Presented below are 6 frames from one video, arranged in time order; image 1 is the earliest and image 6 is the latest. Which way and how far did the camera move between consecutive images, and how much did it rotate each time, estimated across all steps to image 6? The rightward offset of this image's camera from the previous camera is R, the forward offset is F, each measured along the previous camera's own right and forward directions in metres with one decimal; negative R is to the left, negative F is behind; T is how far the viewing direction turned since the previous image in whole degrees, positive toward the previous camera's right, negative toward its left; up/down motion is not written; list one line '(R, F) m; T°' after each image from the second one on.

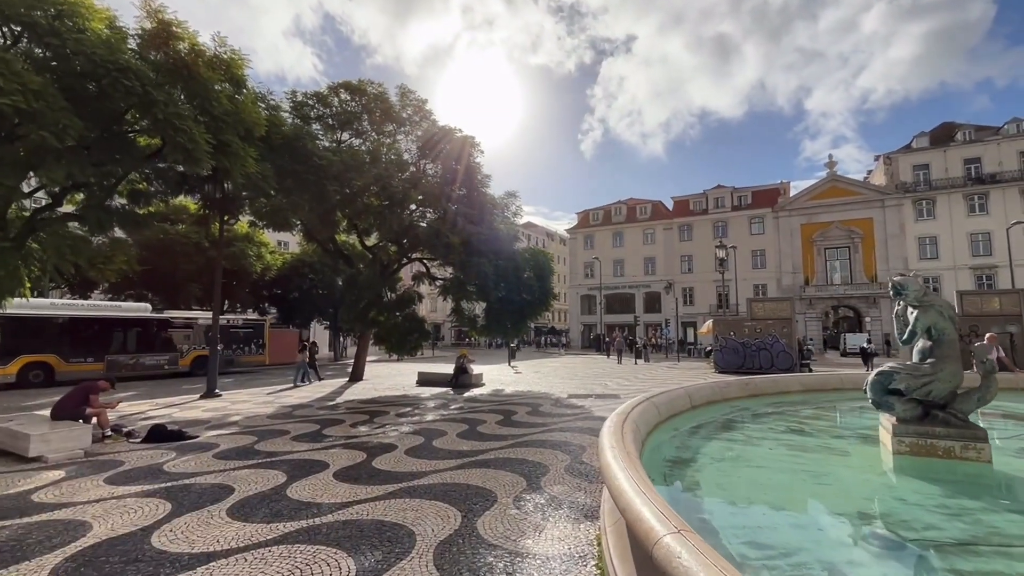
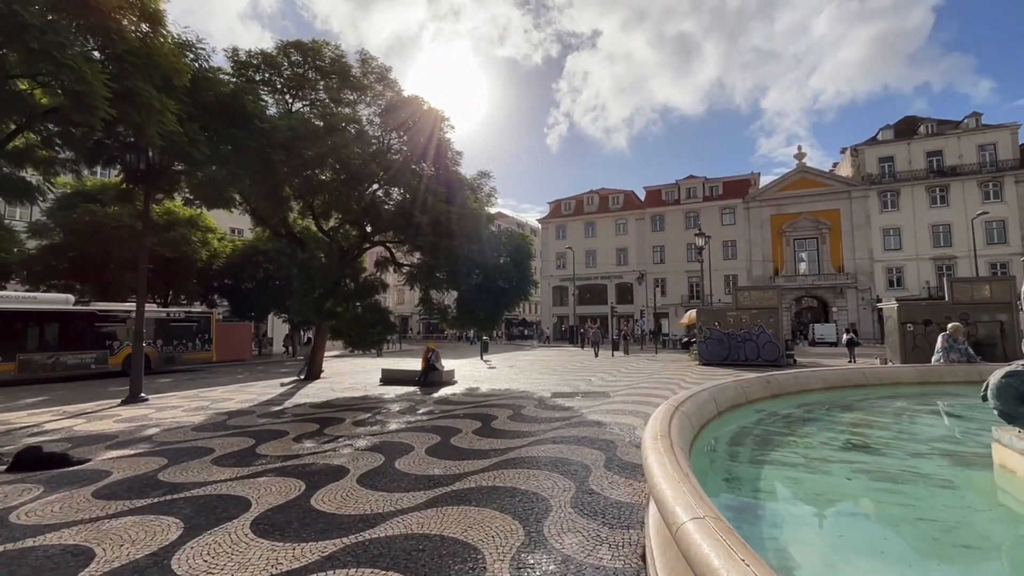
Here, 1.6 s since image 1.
(-0.2, +1.4) m; +4°
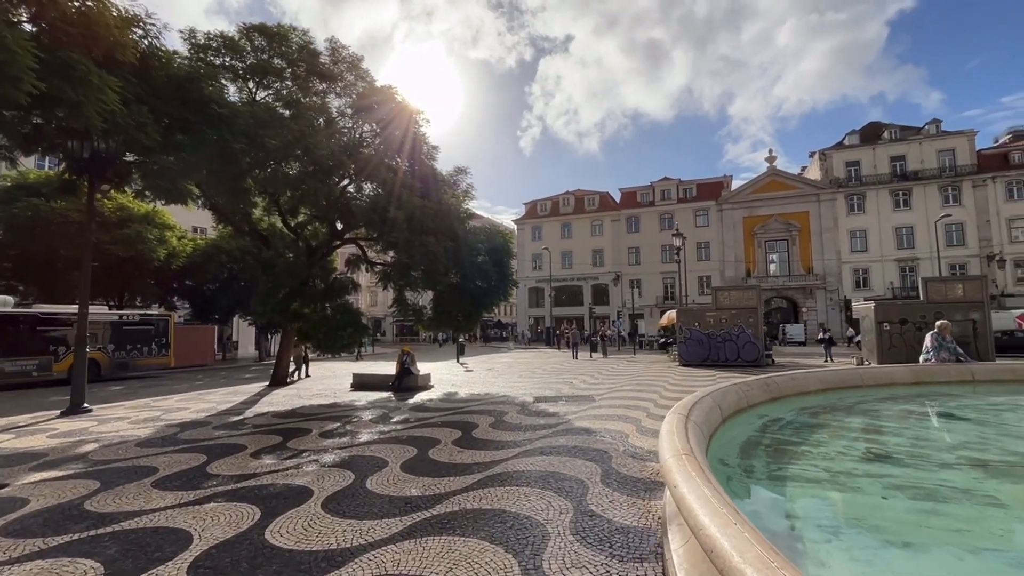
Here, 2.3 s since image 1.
(-0.1, +0.5) m; +3°
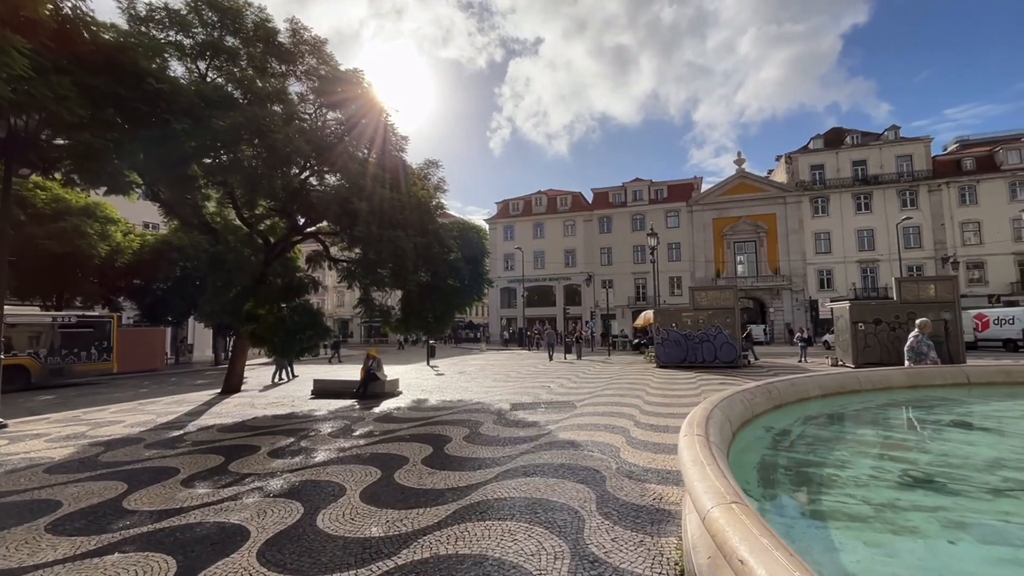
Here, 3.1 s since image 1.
(-0.1, +0.7) m; +3°
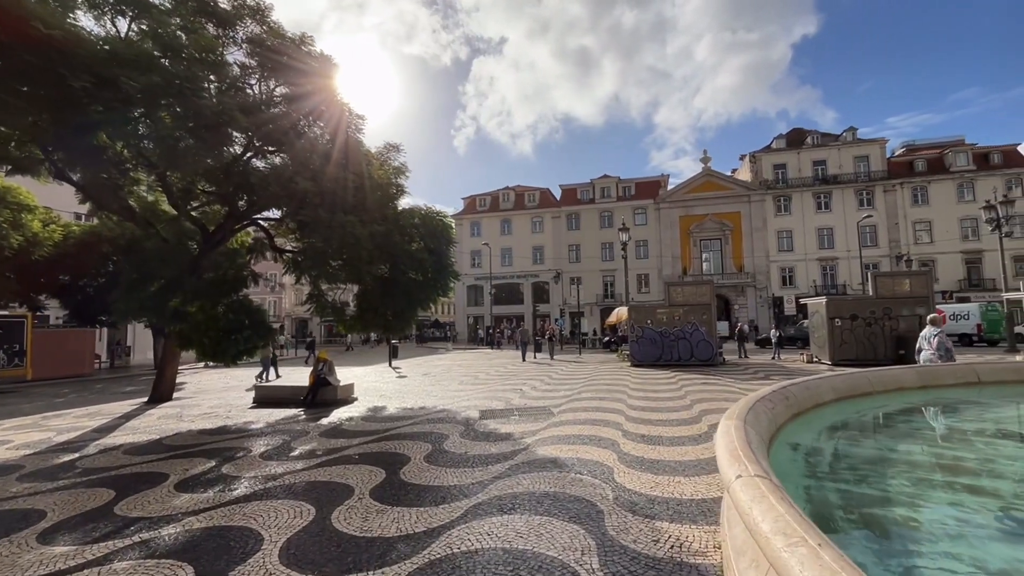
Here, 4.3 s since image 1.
(0.0, +1.0) m; +4°
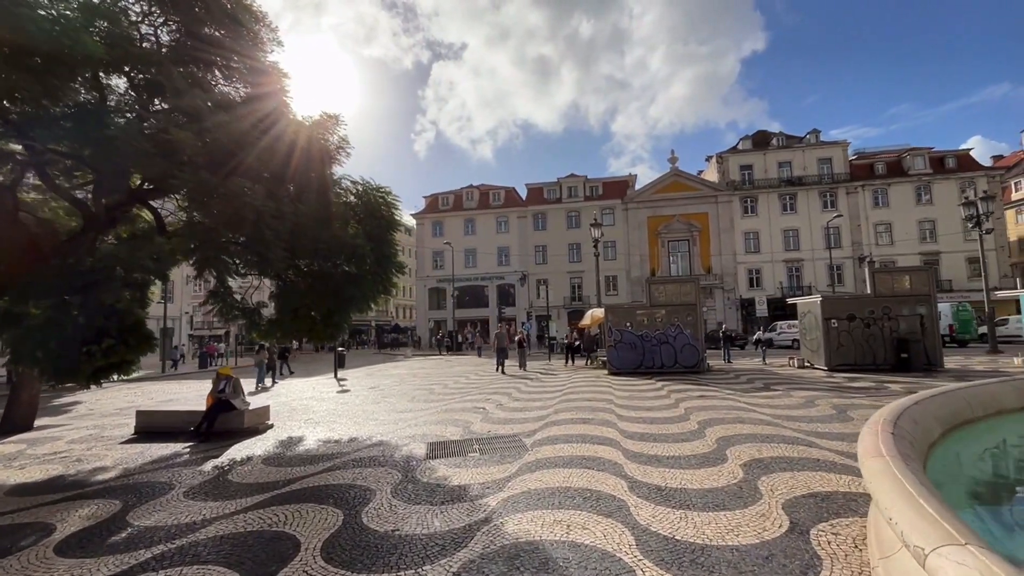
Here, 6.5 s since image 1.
(+0.1, +2.0) m; +4°
